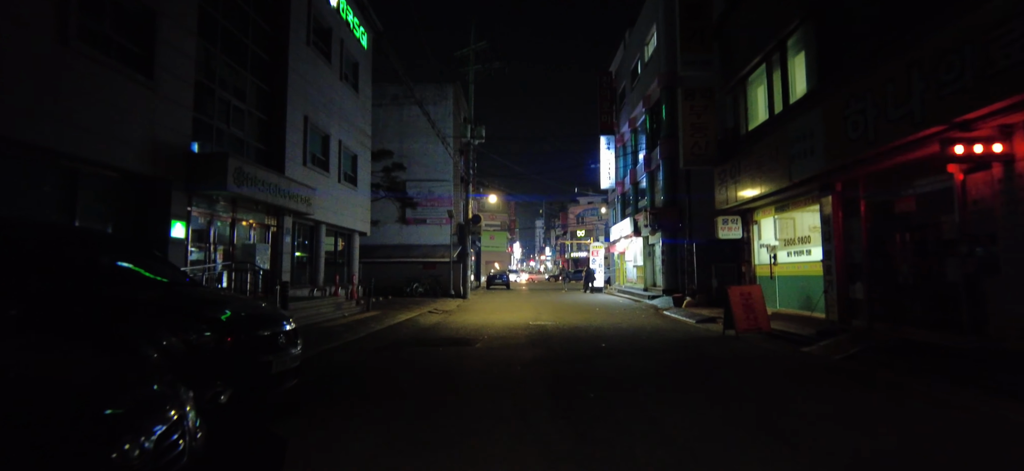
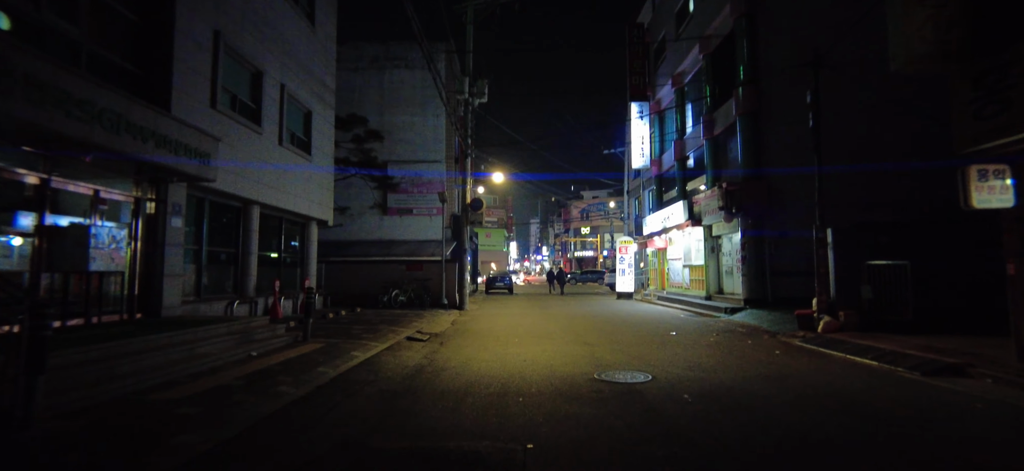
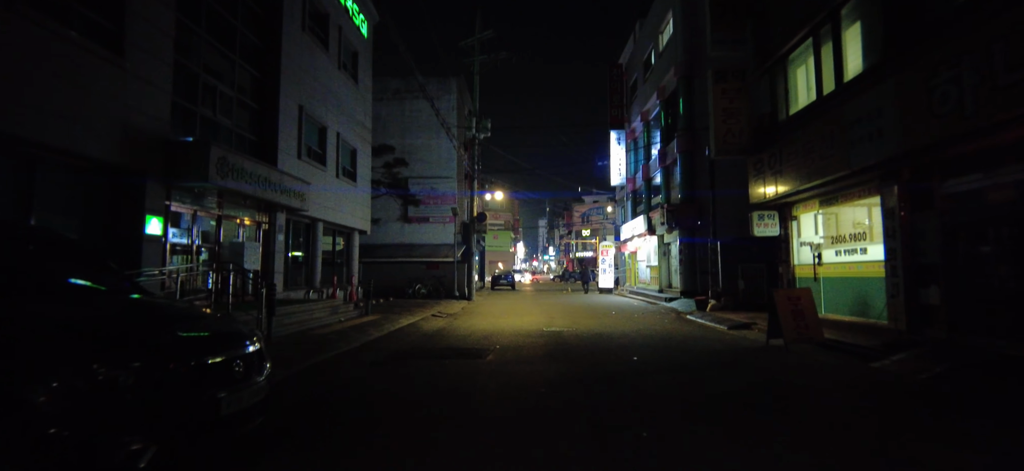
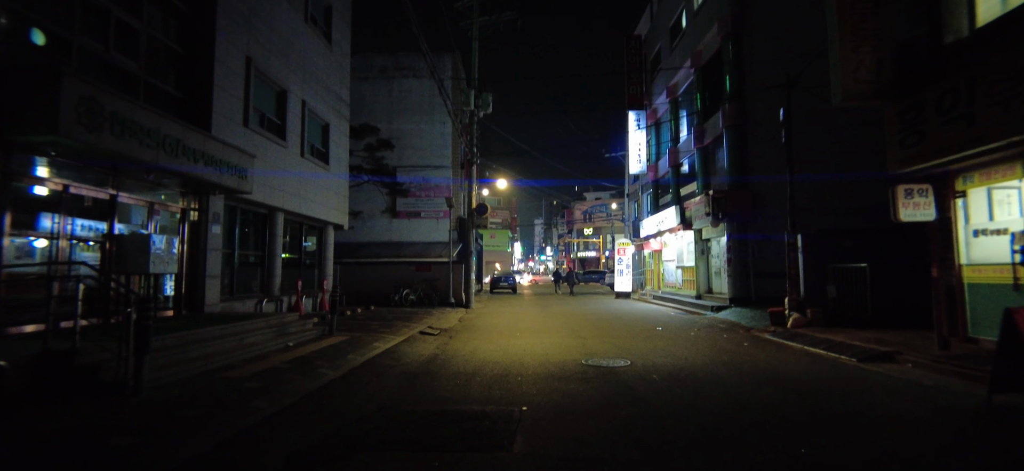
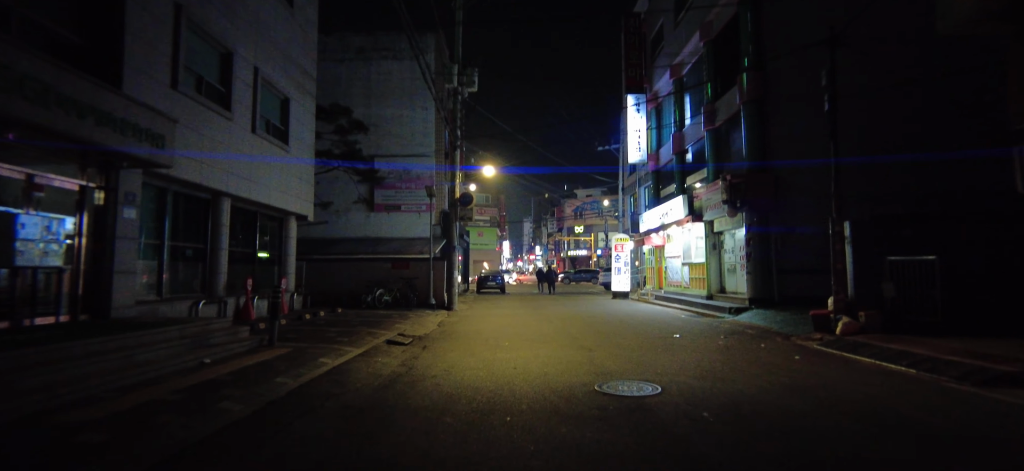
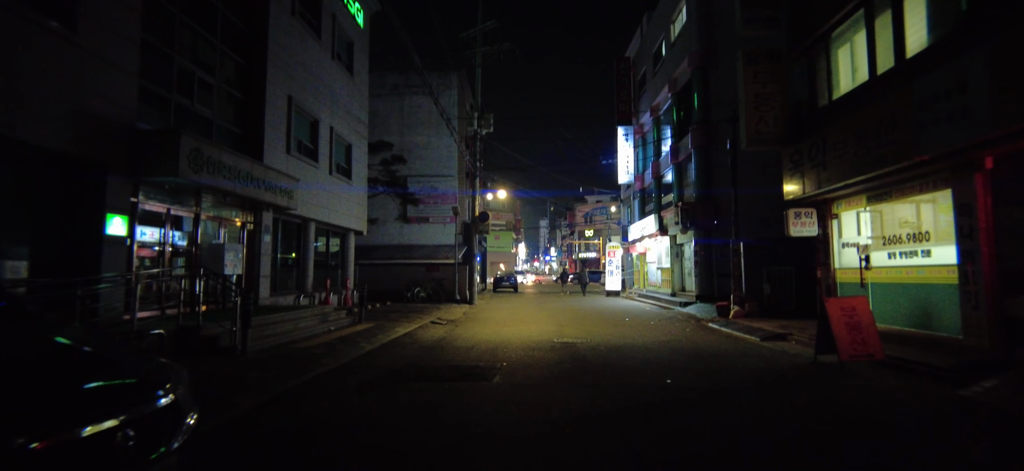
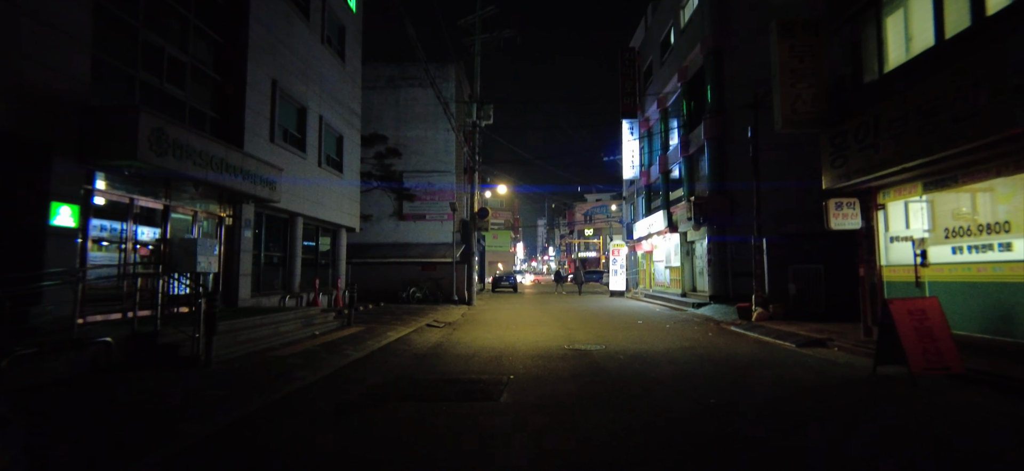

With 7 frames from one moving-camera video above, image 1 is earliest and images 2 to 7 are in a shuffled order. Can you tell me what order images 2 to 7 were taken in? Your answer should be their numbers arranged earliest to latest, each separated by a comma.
3, 6, 7, 4, 2, 5
